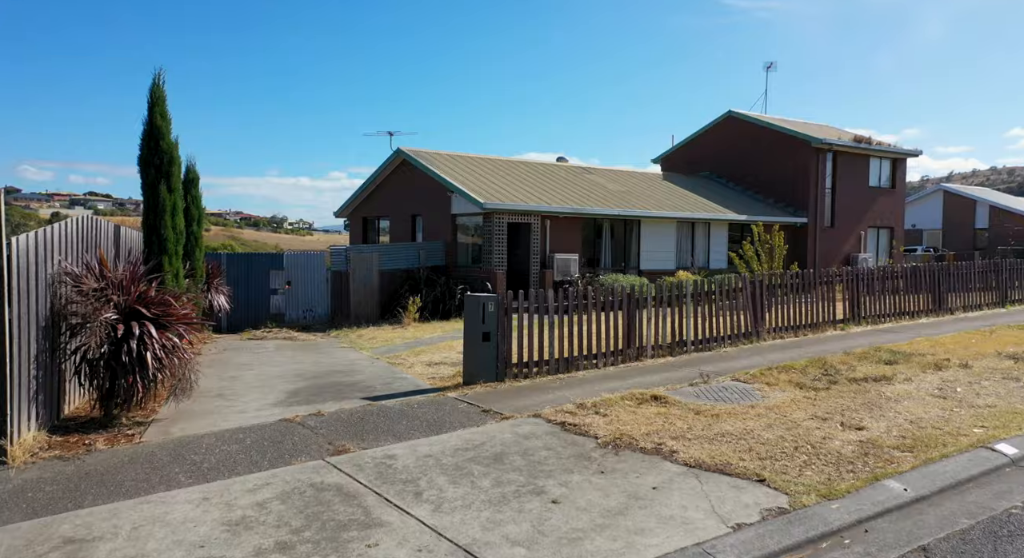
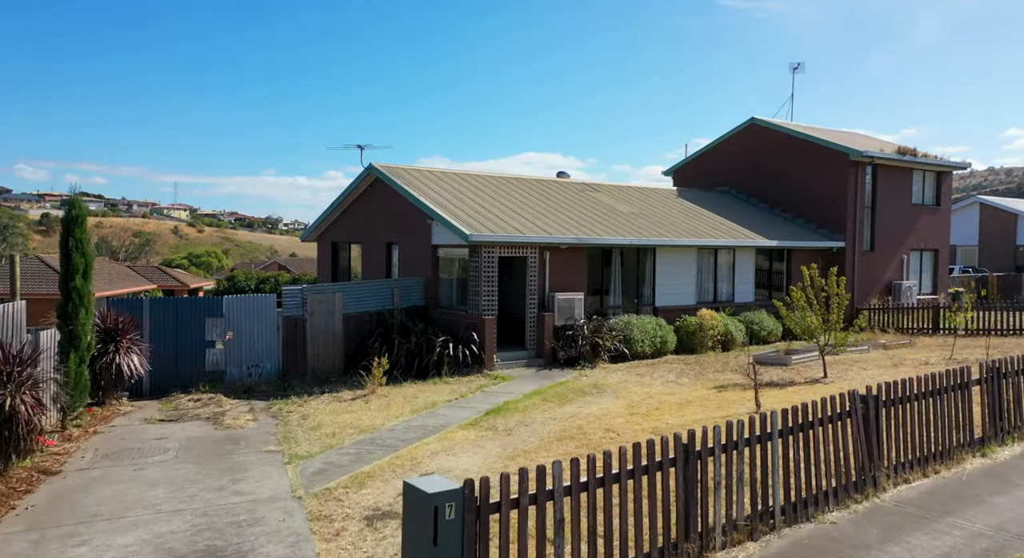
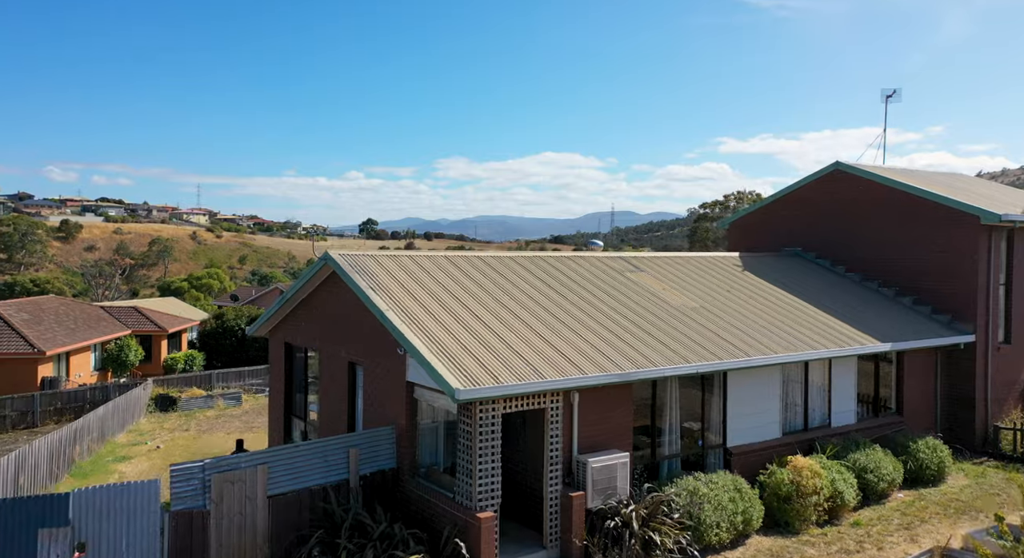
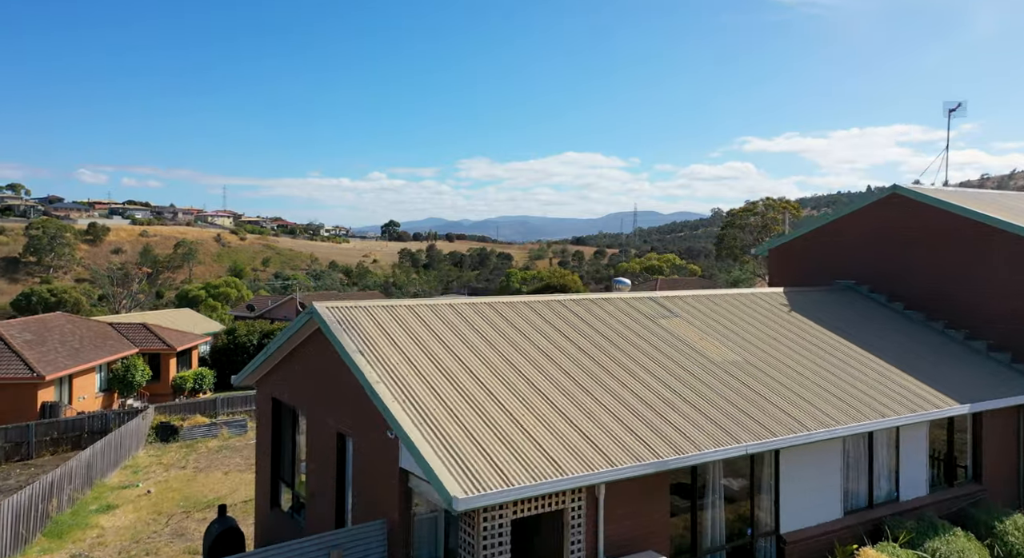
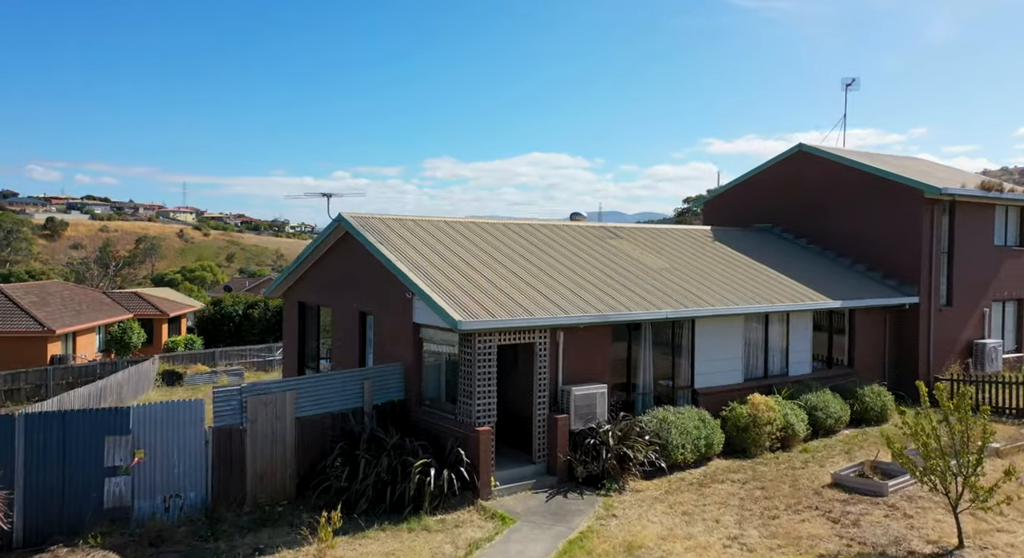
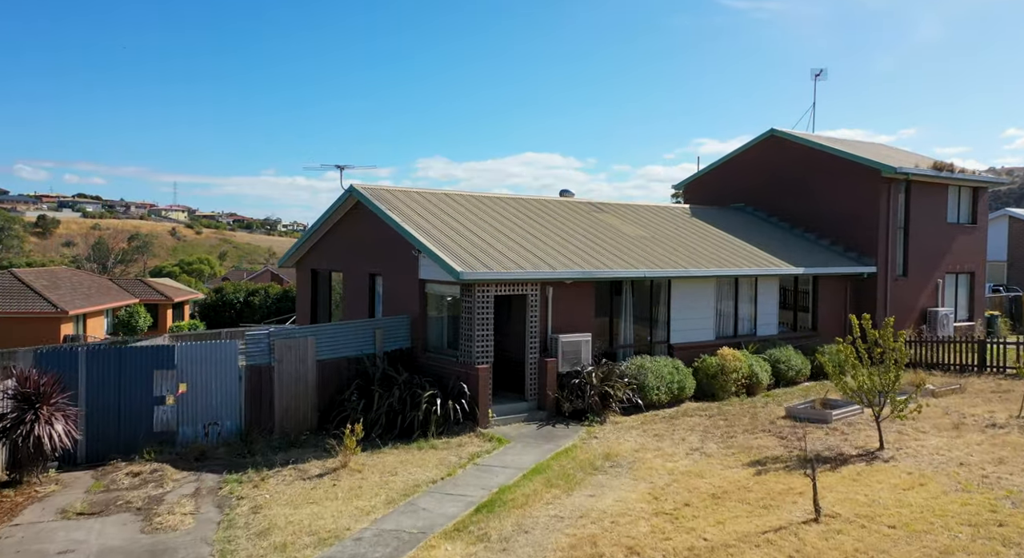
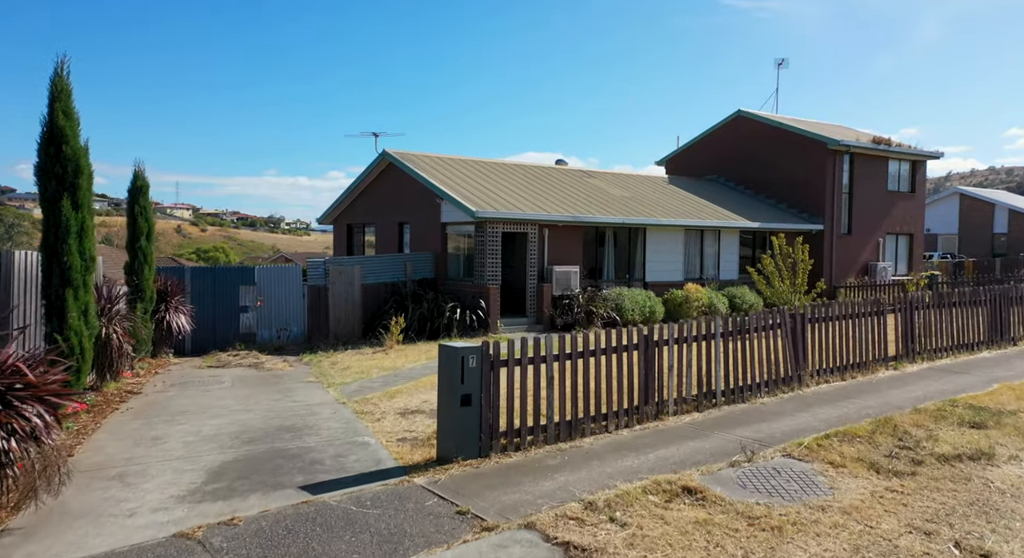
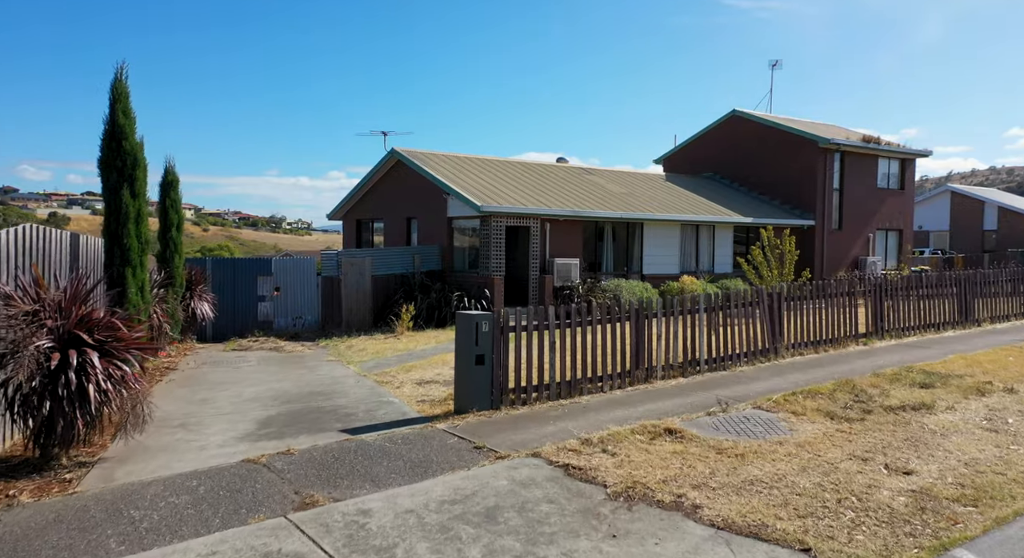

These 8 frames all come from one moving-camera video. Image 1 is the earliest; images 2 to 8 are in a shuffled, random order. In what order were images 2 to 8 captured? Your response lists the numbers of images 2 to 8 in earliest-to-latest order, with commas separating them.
8, 7, 2, 6, 5, 3, 4
